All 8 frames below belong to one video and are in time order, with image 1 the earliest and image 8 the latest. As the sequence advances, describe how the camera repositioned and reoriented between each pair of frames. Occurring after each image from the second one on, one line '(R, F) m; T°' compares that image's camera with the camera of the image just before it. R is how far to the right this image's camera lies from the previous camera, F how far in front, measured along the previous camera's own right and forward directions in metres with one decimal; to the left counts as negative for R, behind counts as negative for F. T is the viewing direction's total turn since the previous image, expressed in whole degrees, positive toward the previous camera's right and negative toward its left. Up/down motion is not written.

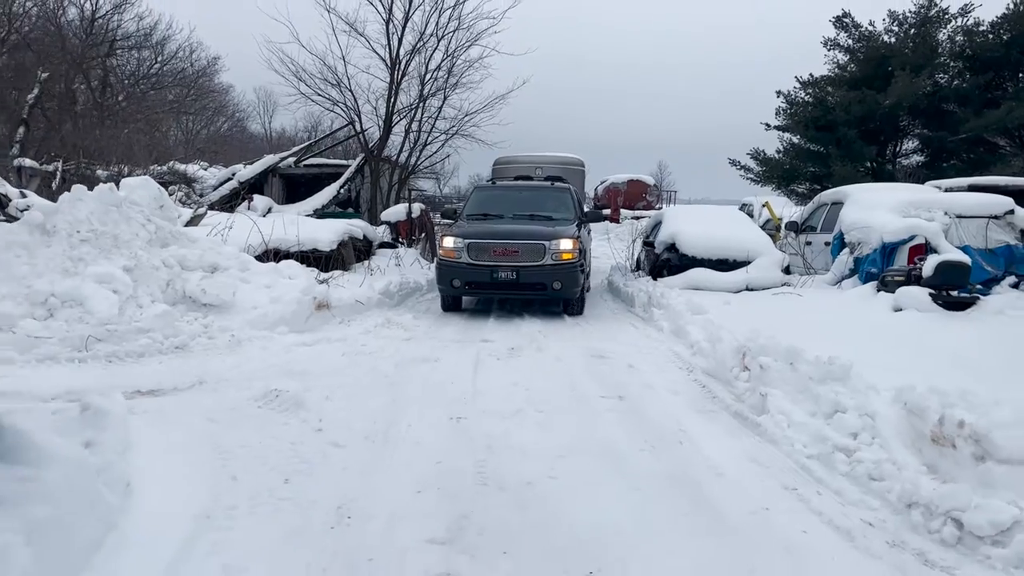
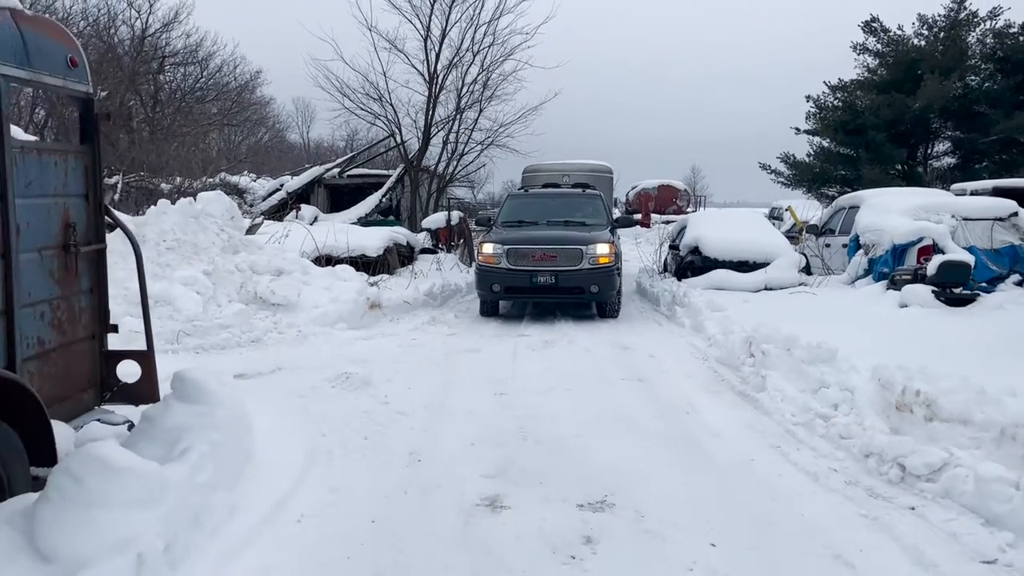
(0.0, -1.0) m; -2°
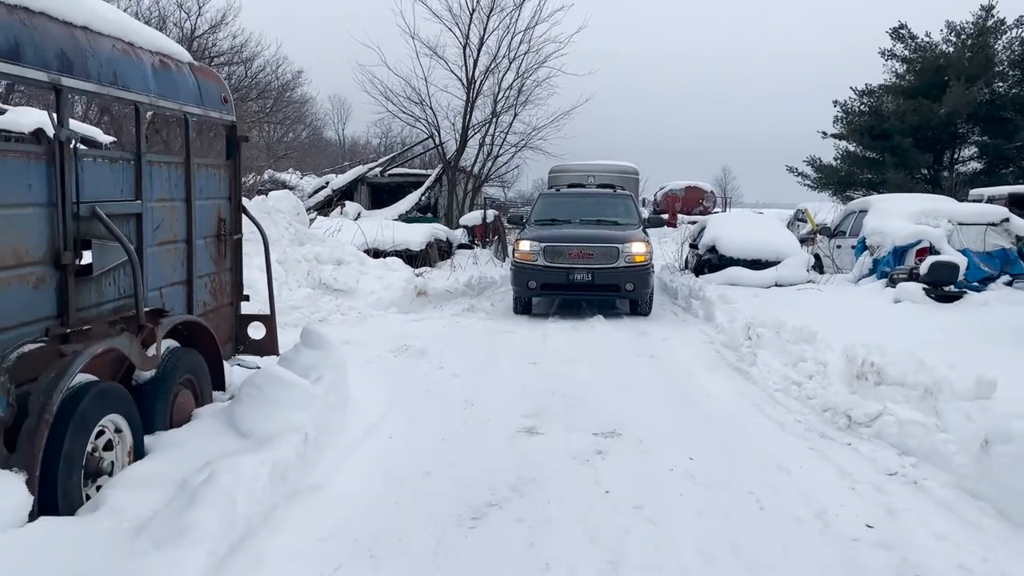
(0.0, -1.3) m; -2°
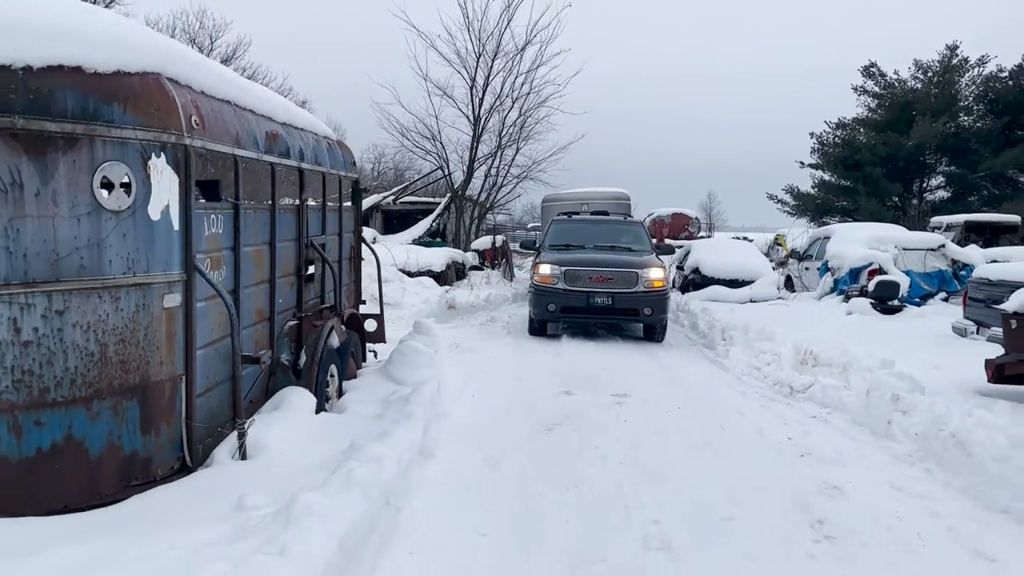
(-0.5, -2.3) m; +1°
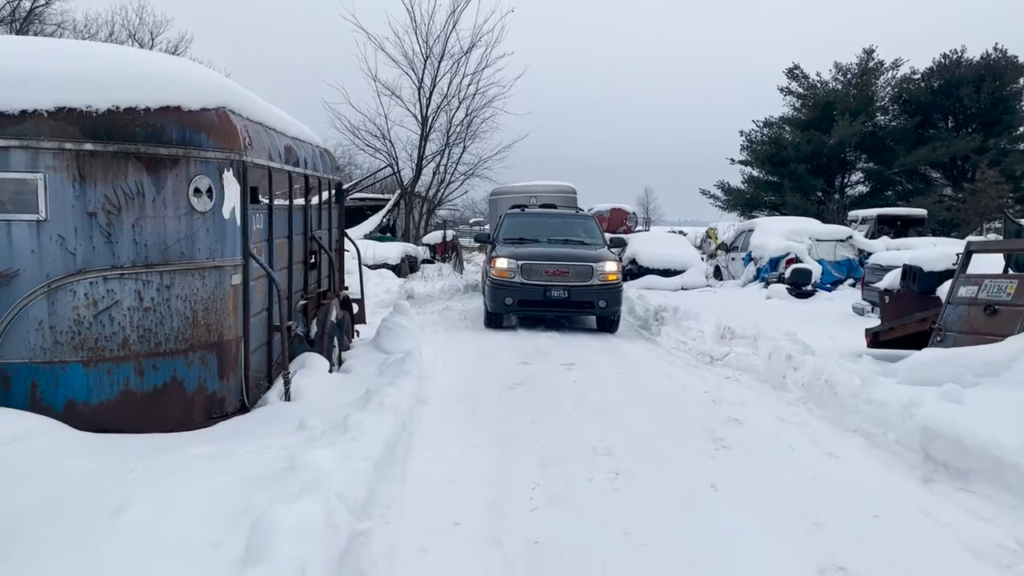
(-0.2, -1.3) m; +4°
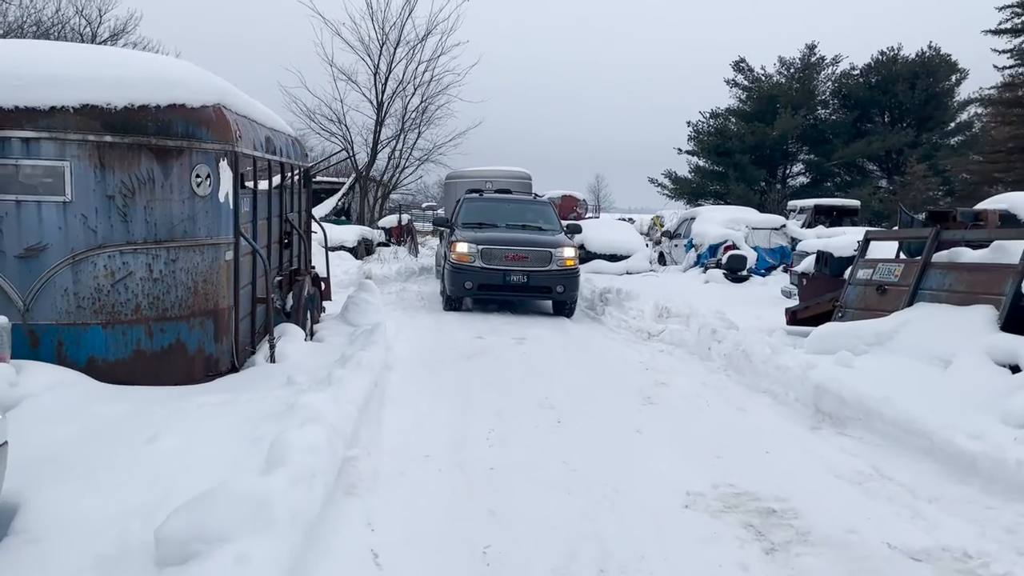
(-0.1, -0.8) m; +3°
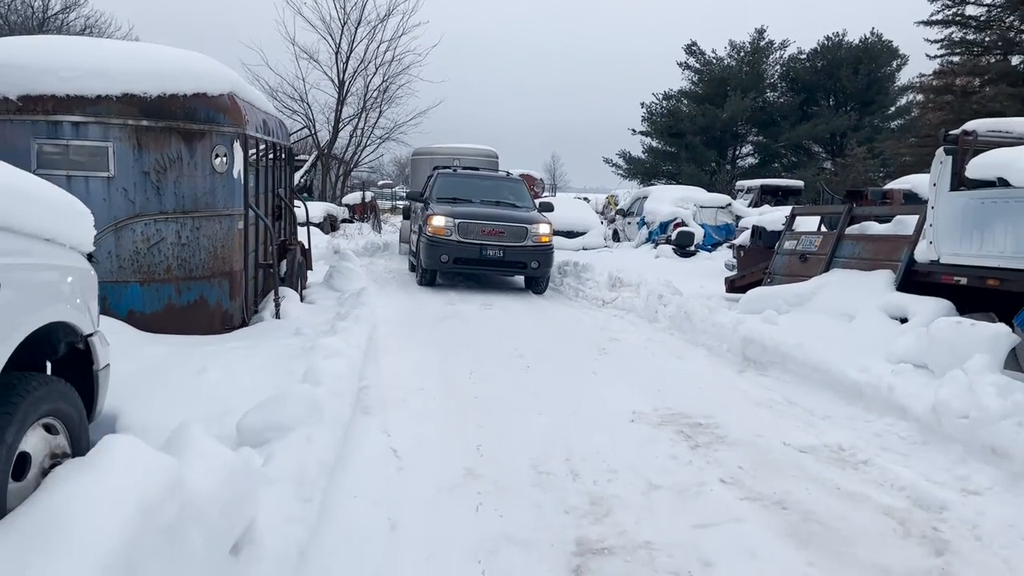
(-0.2, -0.9) m; +3°
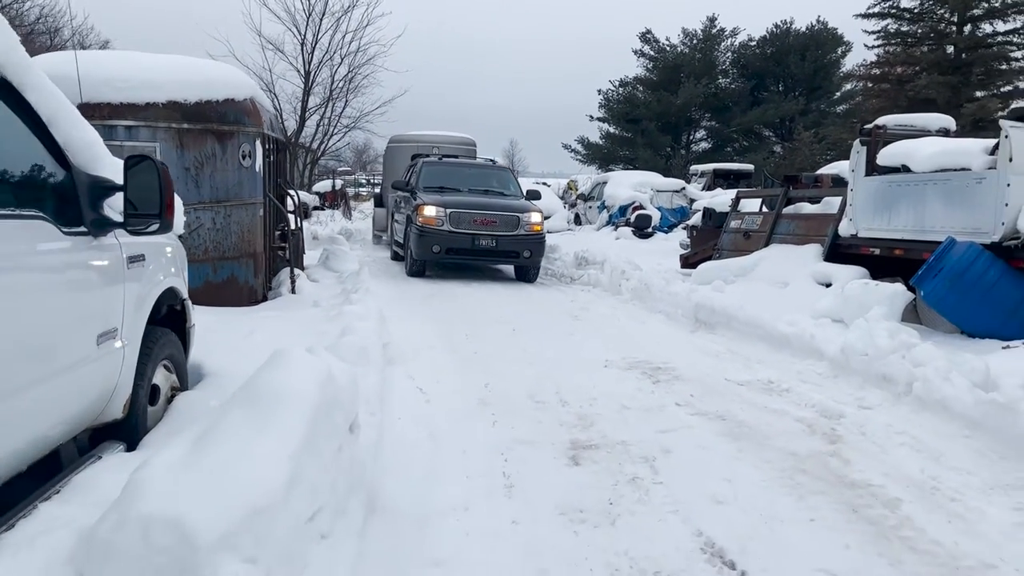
(-0.3, -1.1) m; +3°
